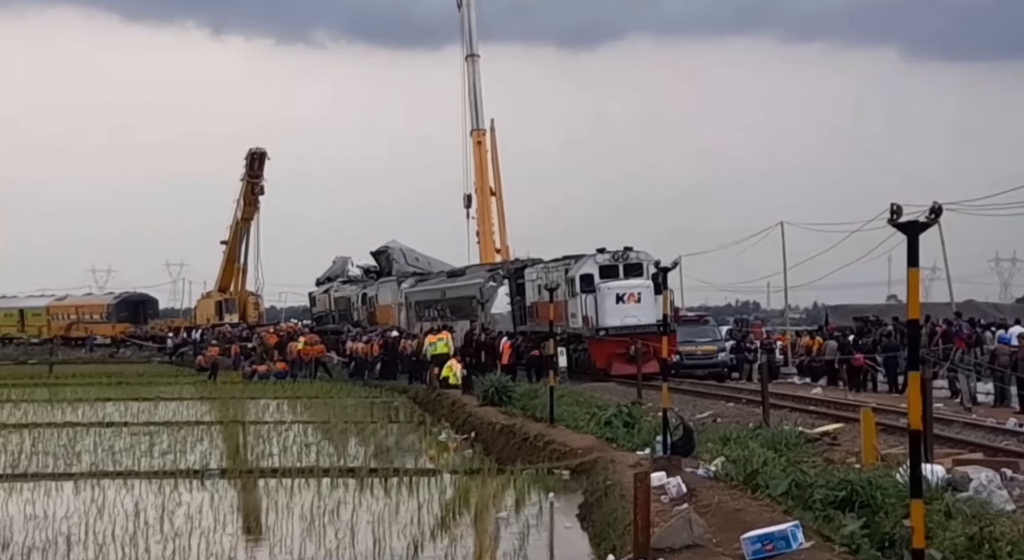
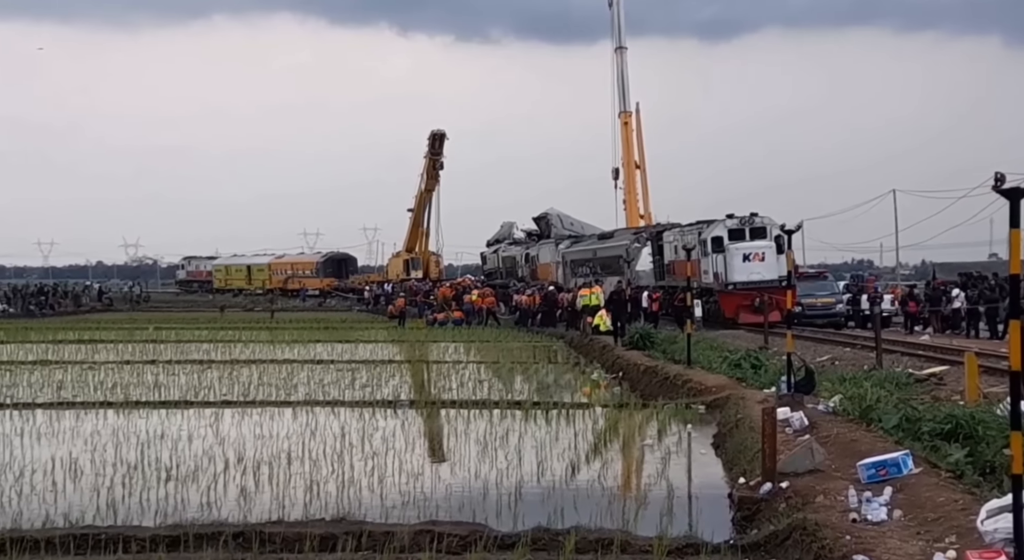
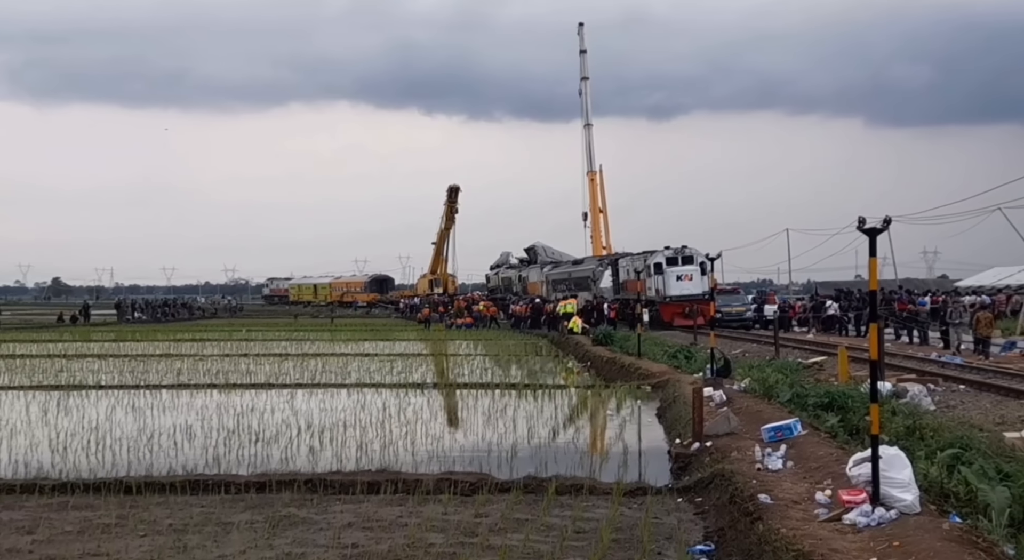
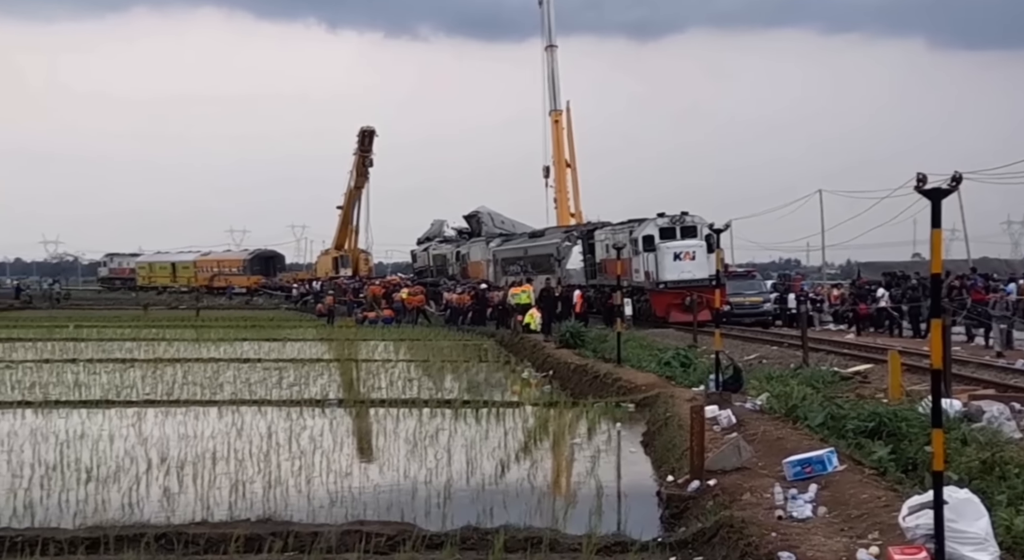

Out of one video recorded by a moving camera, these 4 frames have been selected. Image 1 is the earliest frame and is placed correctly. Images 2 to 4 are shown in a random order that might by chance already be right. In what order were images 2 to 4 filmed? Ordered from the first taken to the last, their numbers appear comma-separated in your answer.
4, 2, 3
